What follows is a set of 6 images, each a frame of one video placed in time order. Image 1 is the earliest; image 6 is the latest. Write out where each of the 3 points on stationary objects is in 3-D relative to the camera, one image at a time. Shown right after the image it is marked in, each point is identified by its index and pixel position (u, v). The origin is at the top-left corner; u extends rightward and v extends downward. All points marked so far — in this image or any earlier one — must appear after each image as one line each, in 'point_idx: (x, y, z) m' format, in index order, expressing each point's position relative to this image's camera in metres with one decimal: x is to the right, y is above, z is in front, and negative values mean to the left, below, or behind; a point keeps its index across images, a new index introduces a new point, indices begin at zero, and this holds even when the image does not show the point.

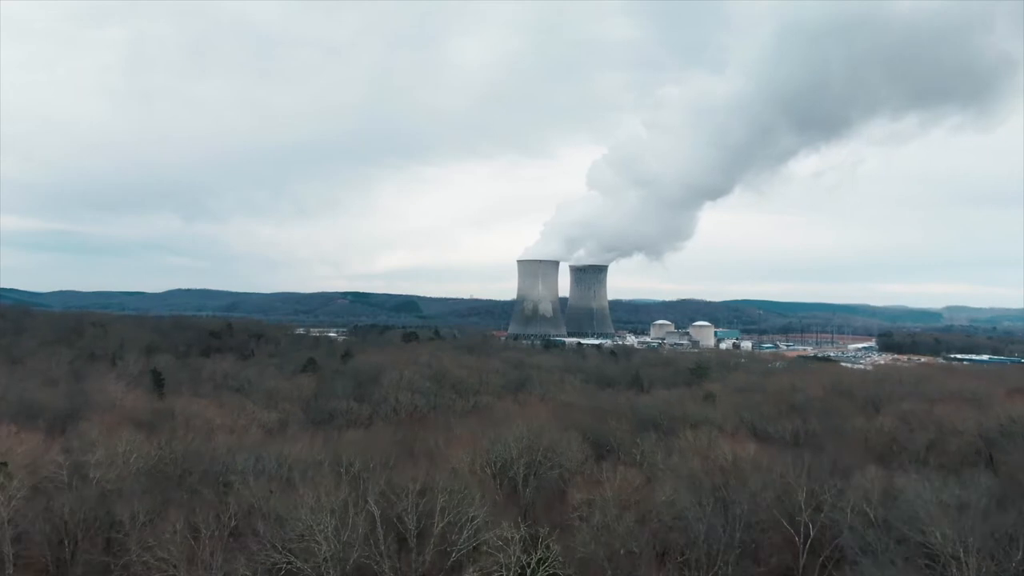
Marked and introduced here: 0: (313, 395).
0: (-4.5, -2.4, +16.4) m
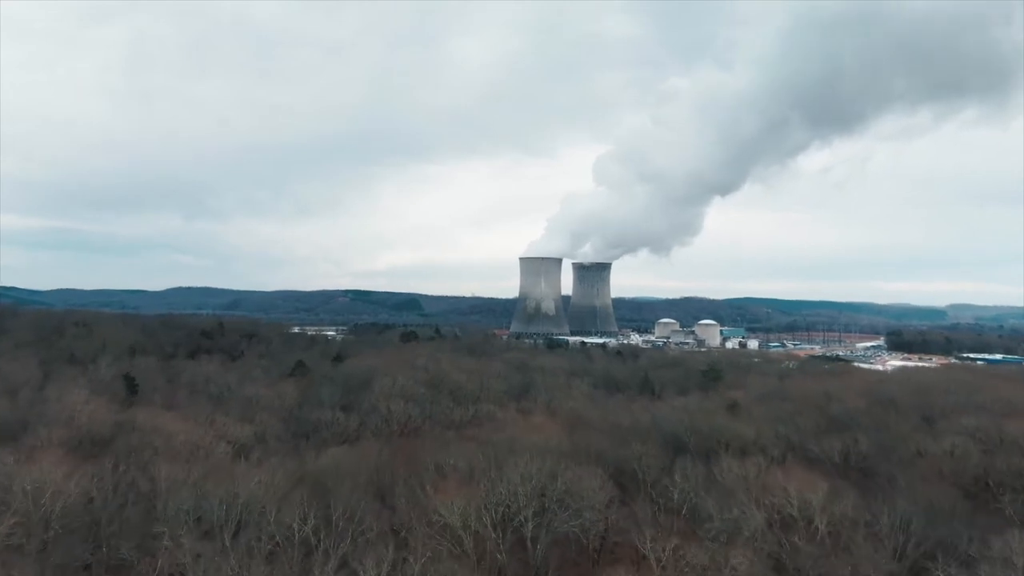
0: (-4.4, -2.4, +14.9) m
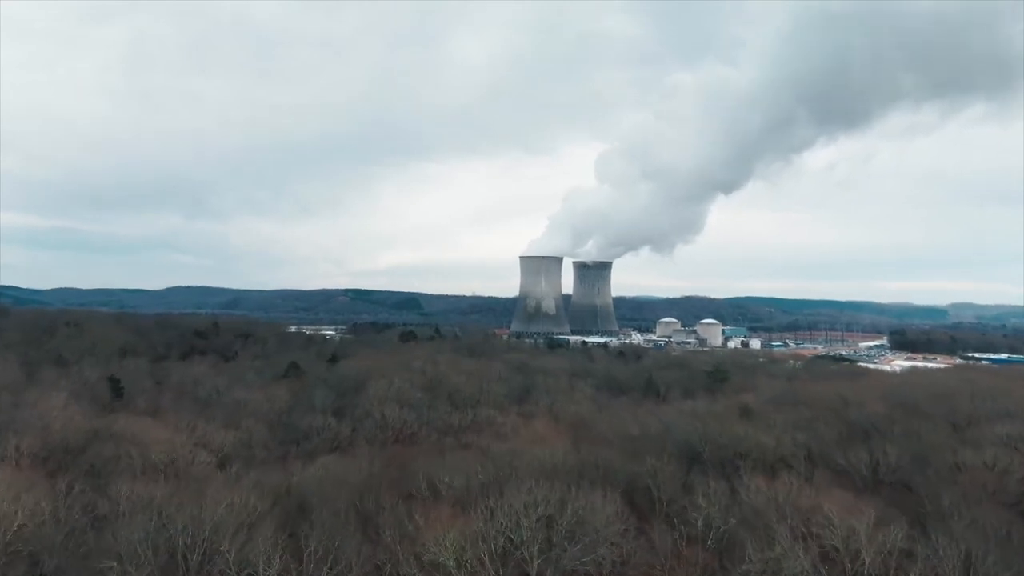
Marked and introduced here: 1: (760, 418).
0: (-4.4, -2.4, +14.2) m
1: (+4.3, -2.2, +12.5) m
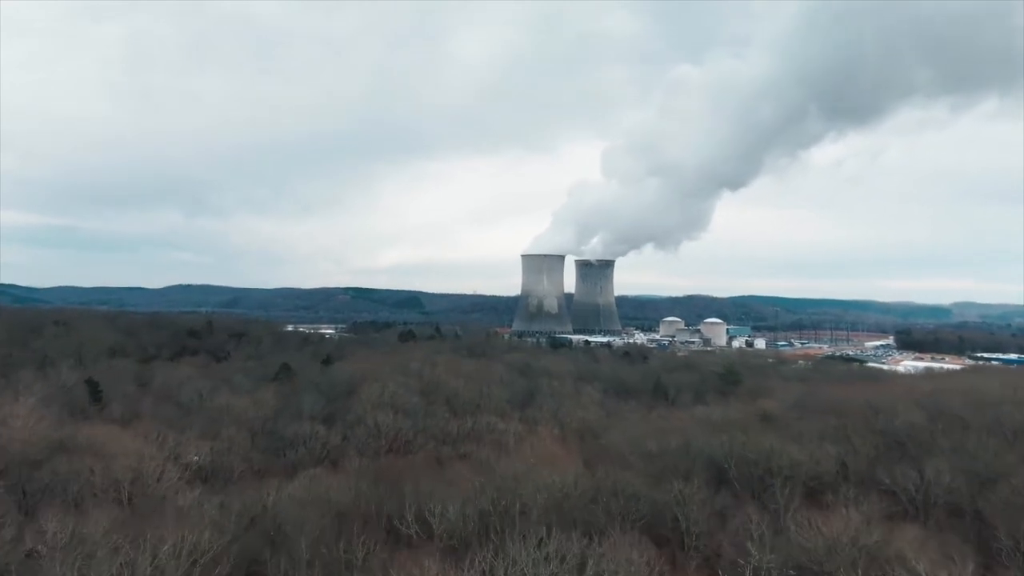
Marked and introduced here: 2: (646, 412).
0: (-4.4, -2.3, +13.2) m
1: (+4.3, -2.2, +11.5) m
2: (+3.0, -2.9, +16.3) m
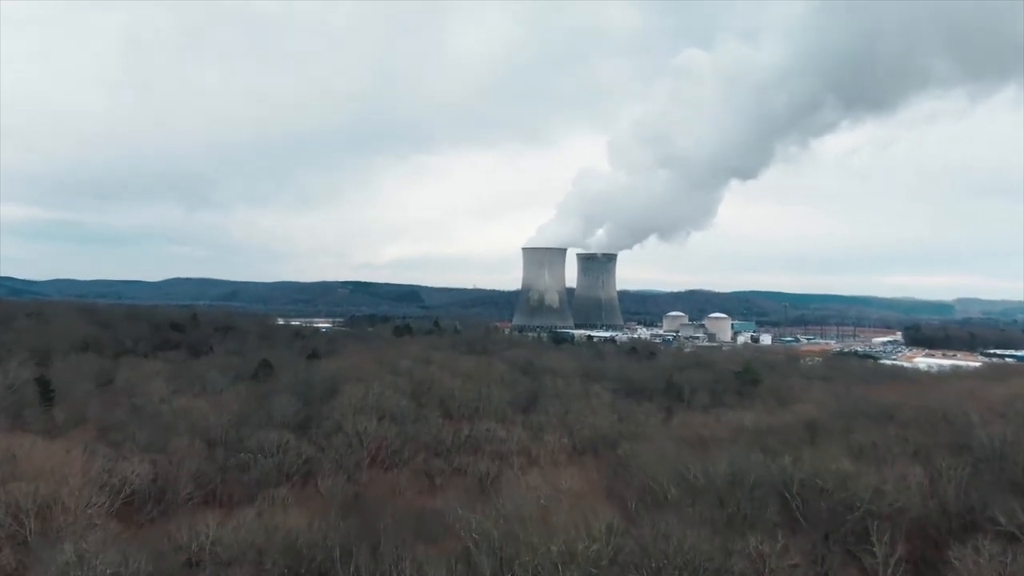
0: (-4.3, -2.1, +11.4) m
1: (+4.3, -2.0, +9.7) m
2: (+3.1, -2.6, +14.5) m
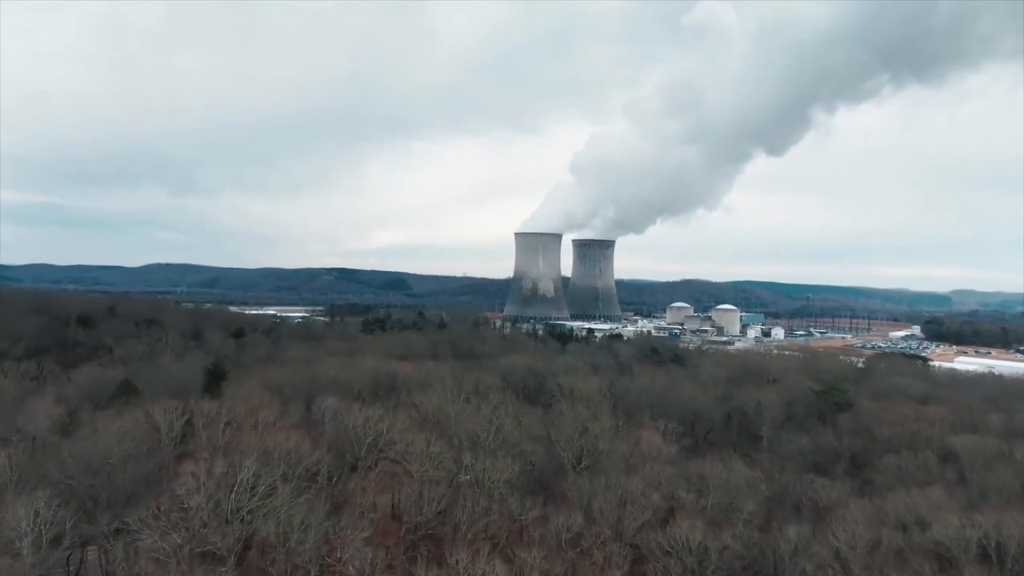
0: (-4.2, -1.9, +4.8) m
1: (+4.5, -1.9, +3.2) m
2: (+3.1, -2.5, +8.0) m
